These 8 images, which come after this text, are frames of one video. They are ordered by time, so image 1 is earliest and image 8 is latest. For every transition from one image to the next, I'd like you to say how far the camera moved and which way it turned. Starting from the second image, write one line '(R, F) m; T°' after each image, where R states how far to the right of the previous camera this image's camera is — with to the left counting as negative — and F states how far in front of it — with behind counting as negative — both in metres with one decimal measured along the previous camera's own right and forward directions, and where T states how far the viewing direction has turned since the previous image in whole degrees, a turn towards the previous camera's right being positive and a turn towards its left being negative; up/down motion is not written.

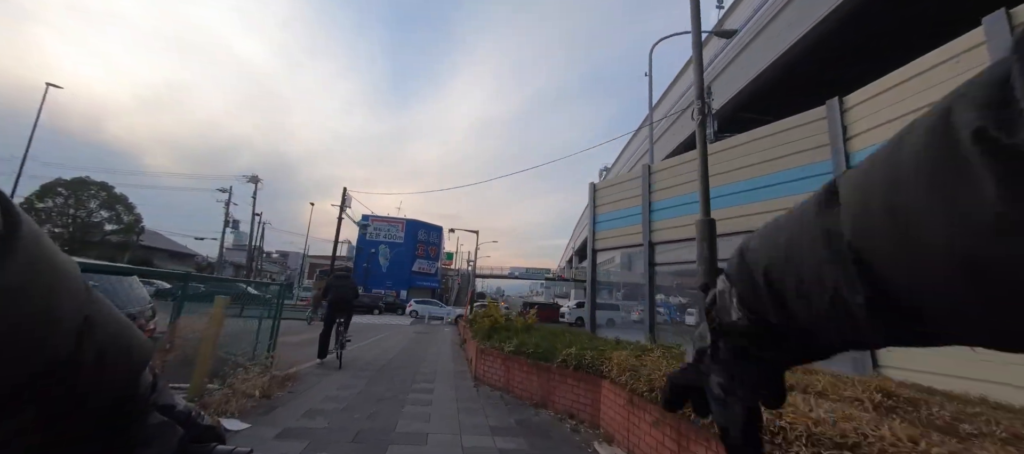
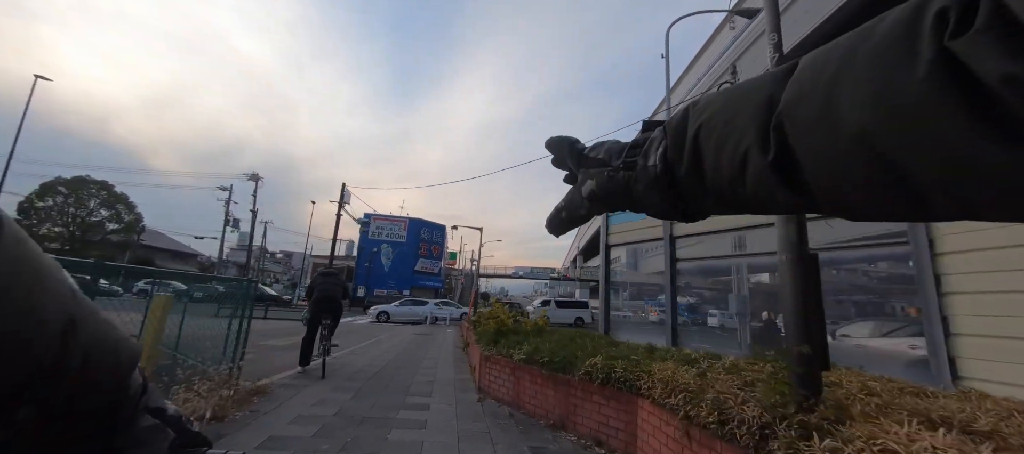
(0.0, +0.5) m; -1°
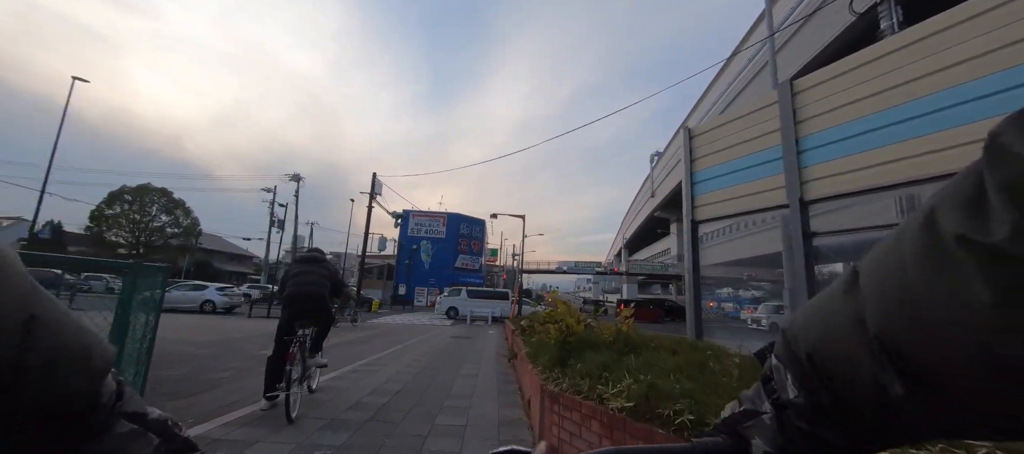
(-0.2, +1.3) m; -6°
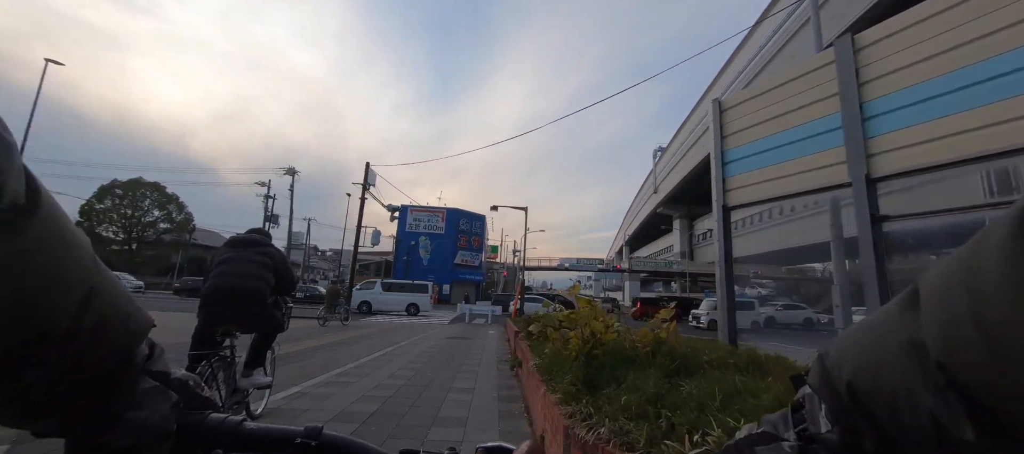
(0.0, +0.6) m; 0°
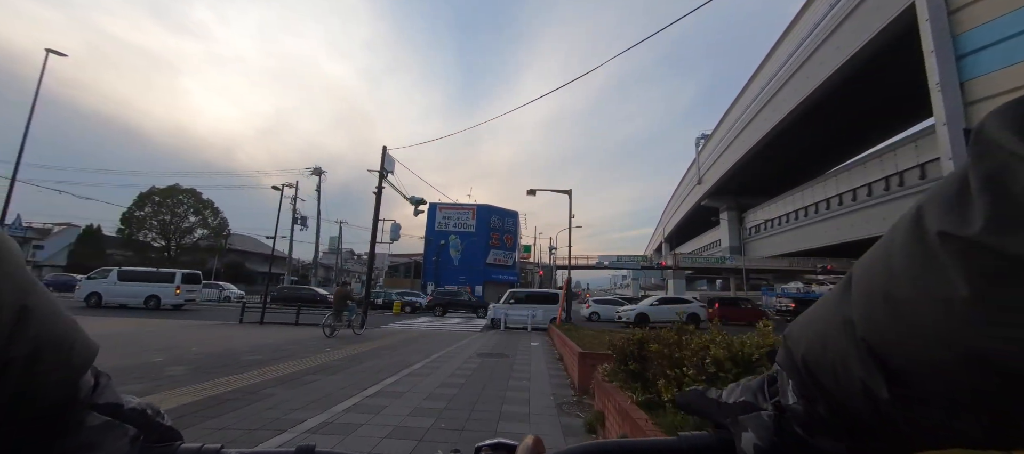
(-0.2, +1.6) m; -5°
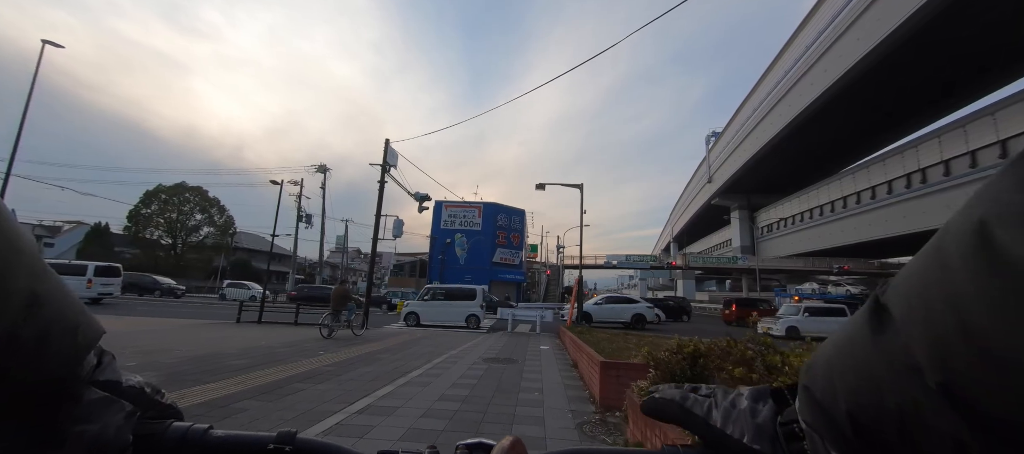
(0.0, +0.4) m; -1°
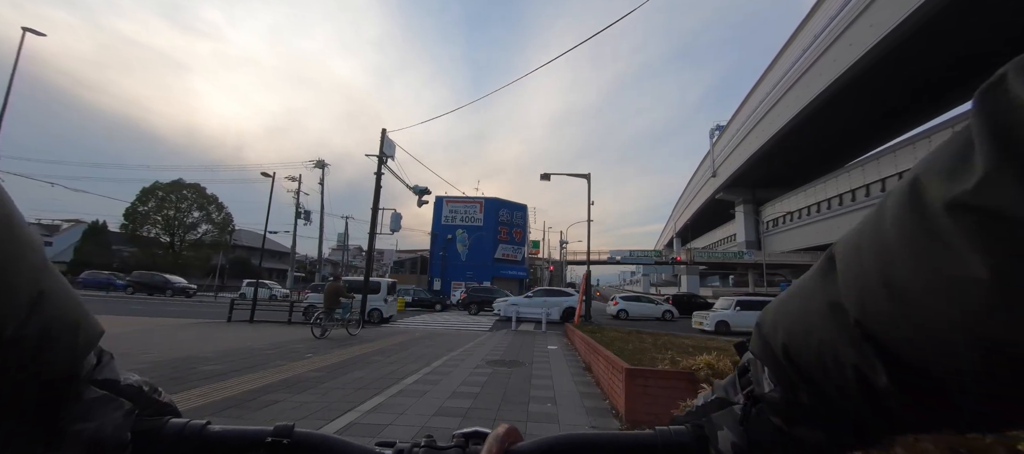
(0.0, +0.4) m; 0°
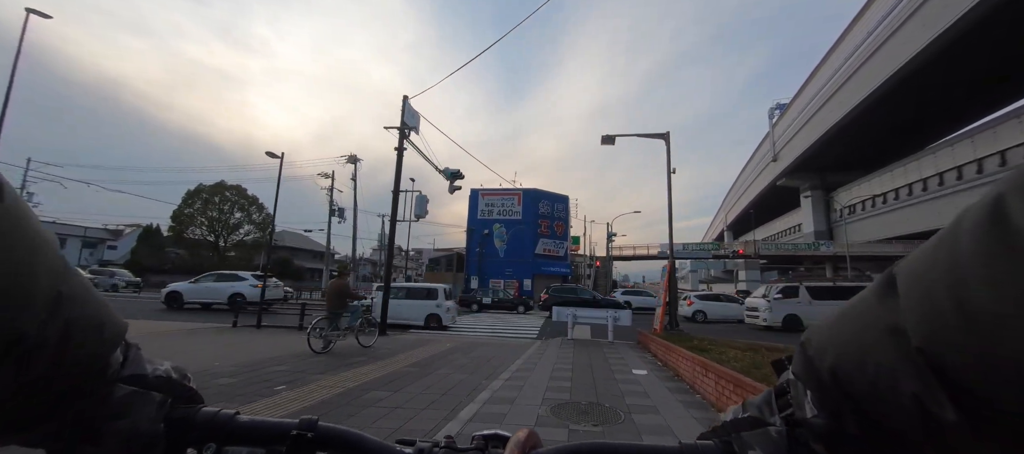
(-0.3, +1.6) m; -5°
